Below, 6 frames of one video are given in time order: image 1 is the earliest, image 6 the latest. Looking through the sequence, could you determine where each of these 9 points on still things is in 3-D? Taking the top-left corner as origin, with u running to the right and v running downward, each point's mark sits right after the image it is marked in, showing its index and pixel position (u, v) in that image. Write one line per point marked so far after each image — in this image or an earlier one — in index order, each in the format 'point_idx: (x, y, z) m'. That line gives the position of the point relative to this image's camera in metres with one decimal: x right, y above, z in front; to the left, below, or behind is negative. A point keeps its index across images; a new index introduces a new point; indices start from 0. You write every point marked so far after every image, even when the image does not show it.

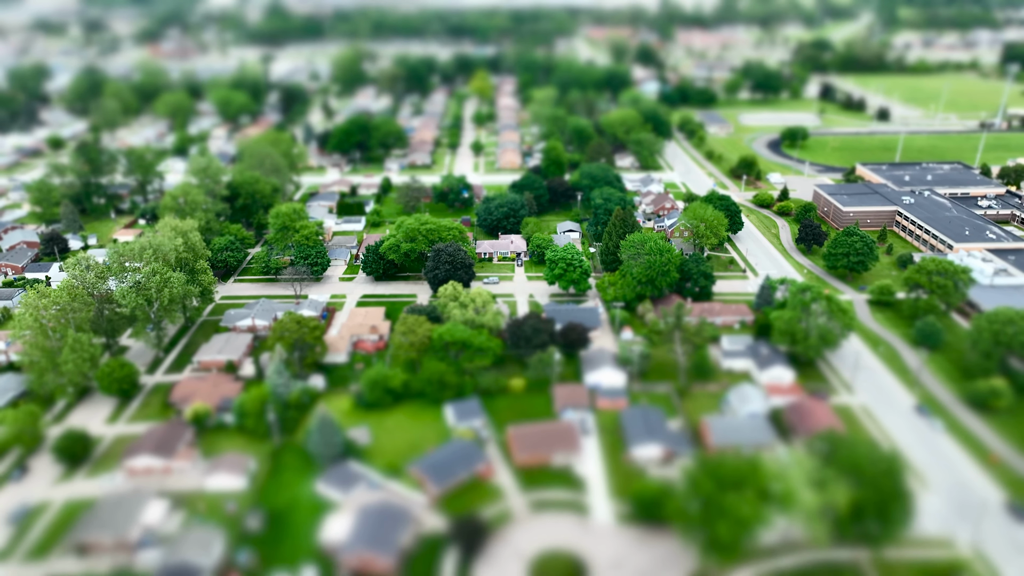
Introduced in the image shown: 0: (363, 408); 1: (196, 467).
0: (-4.4, -3.5, +18.4) m
1: (-8.3, -4.7, +16.4) m
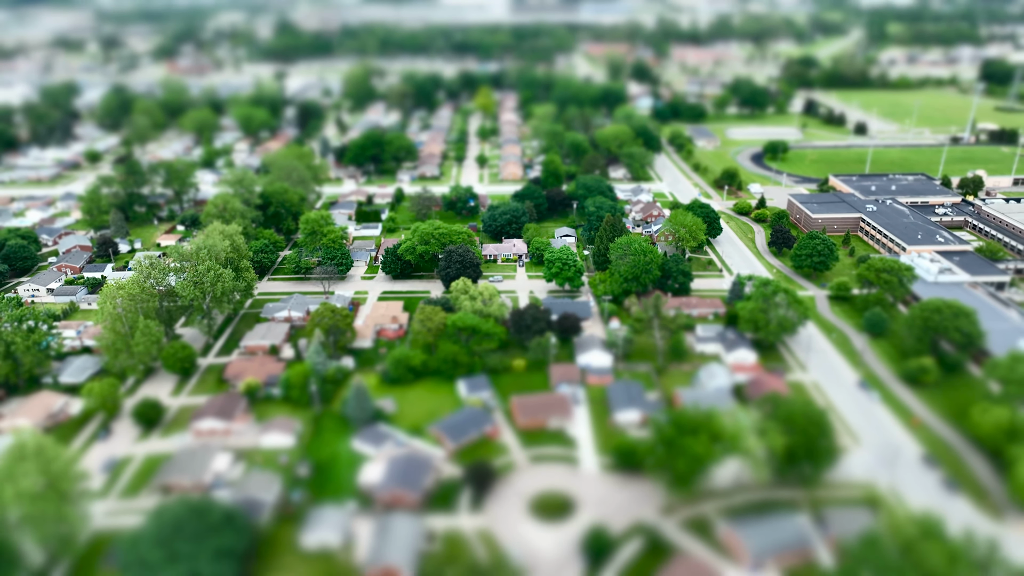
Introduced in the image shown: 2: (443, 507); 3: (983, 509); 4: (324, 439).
0: (-4.3, -3.3, +21.8) m
1: (-8.3, -4.5, +19.7) m
2: (-1.9, -5.9, +16.8) m
3: (+12.3, -5.8, +16.3) m
4: (-5.7, -4.7, +19.2) m
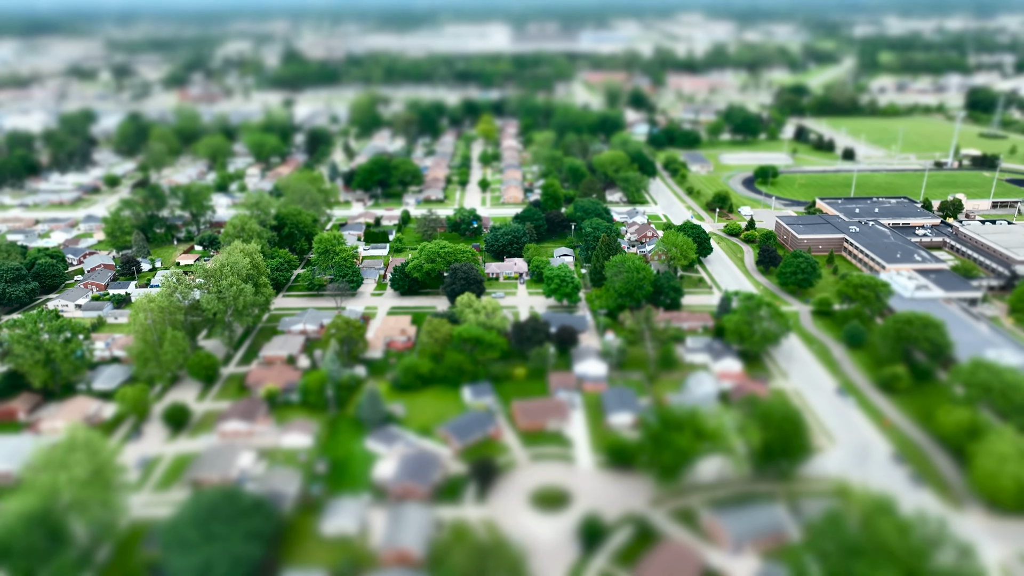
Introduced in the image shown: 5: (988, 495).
0: (-4.2, -3.8, +23.4) m
1: (-8.2, -4.9, +21.3) m
2: (-1.8, -6.2, +18.3) m
3: (+12.3, -6.0, +17.8) m
4: (-5.7, -5.1, +20.8) m
5: (+13.2, -5.8, +17.3) m
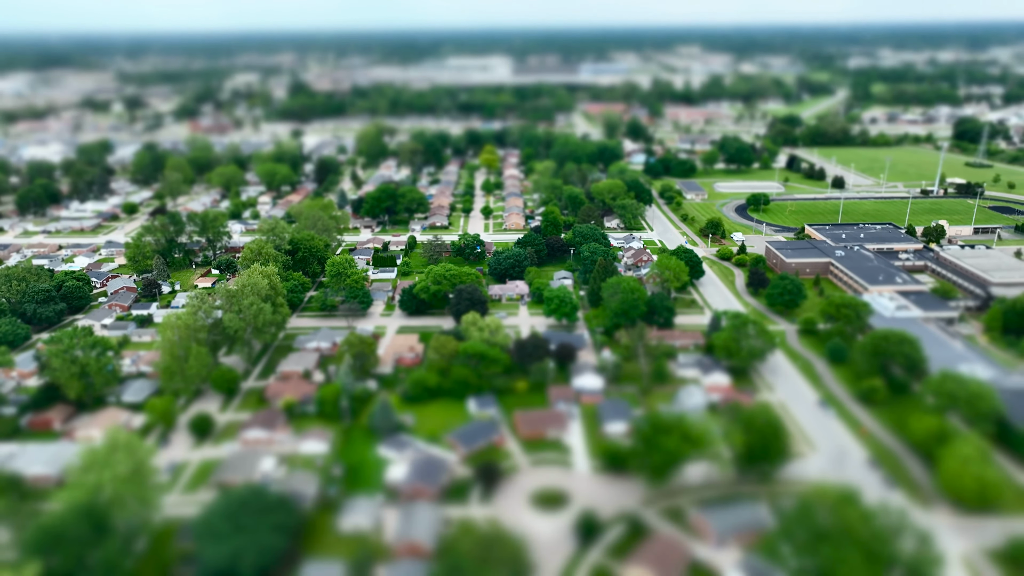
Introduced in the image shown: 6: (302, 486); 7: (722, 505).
0: (-4.2, -4.5, +25.0) m
1: (-8.1, -5.5, +22.9) m
2: (-1.7, -6.7, +19.8) m
3: (+12.4, -6.5, +19.2) m
4: (-5.6, -5.7, +22.3) m
5: (+13.3, -6.2, +18.7) m
6: (-6.7, -6.3, +19.8) m
7: (+6.3, -6.6, +18.7) m
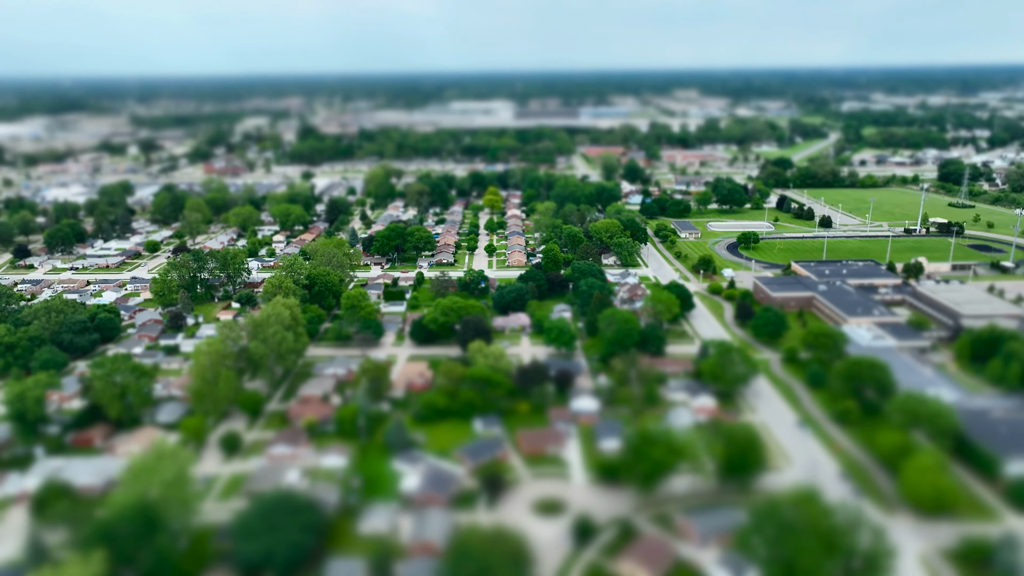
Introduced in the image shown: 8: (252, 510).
0: (-4.0, -5.8, +27.1) m
1: (-8.0, -6.7, +25.0) m
2: (-1.6, -7.7, +21.8) m
3: (+12.5, -7.4, +21.2) m
4: (-5.5, -6.8, +24.4) m
5: (+13.4, -7.1, +20.8) m
6: (-6.6, -7.3, +21.9) m
7: (+6.4, -7.4, +20.8) m
8: (-8.3, -7.1, +19.9) m
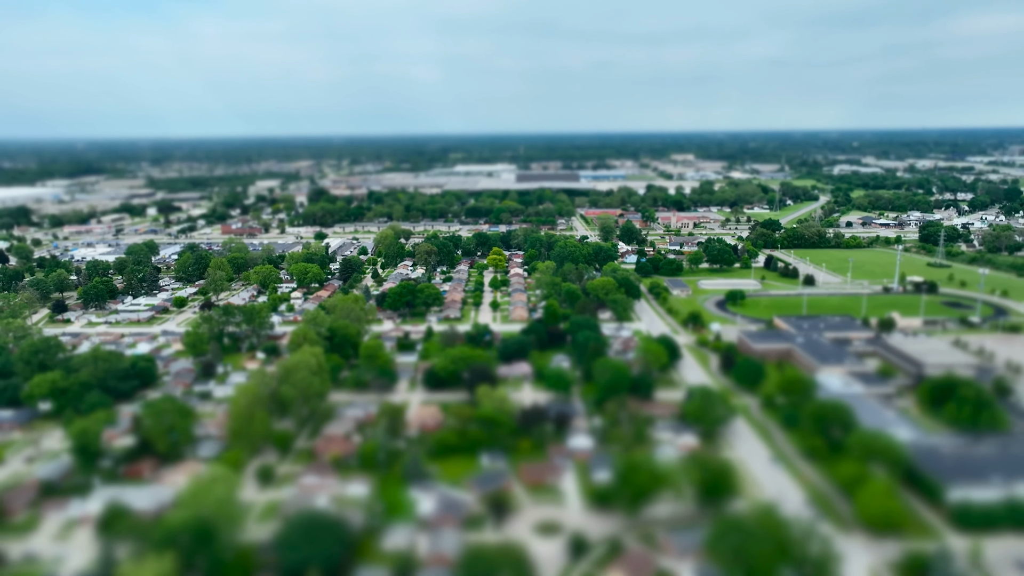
0: (-3.9, -8.2, +30.3) m
1: (-7.9, -8.9, +28.2) m
2: (-1.5, -9.6, +24.9) m
3: (+12.7, -9.3, +24.3) m
4: (-5.4, -8.9, +27.6) m
5: (+13.5, -8.9, +23.8) m
6: (-6.5, -9.2, +25.0) m
7: (+6.5, -9.3, +23.8) m
8: (-8.1, -8.8, +23.0) m
